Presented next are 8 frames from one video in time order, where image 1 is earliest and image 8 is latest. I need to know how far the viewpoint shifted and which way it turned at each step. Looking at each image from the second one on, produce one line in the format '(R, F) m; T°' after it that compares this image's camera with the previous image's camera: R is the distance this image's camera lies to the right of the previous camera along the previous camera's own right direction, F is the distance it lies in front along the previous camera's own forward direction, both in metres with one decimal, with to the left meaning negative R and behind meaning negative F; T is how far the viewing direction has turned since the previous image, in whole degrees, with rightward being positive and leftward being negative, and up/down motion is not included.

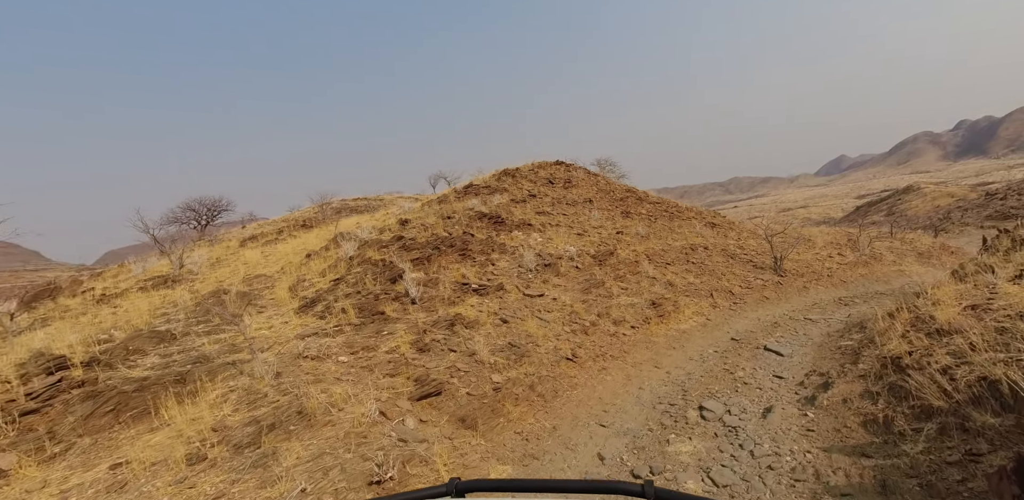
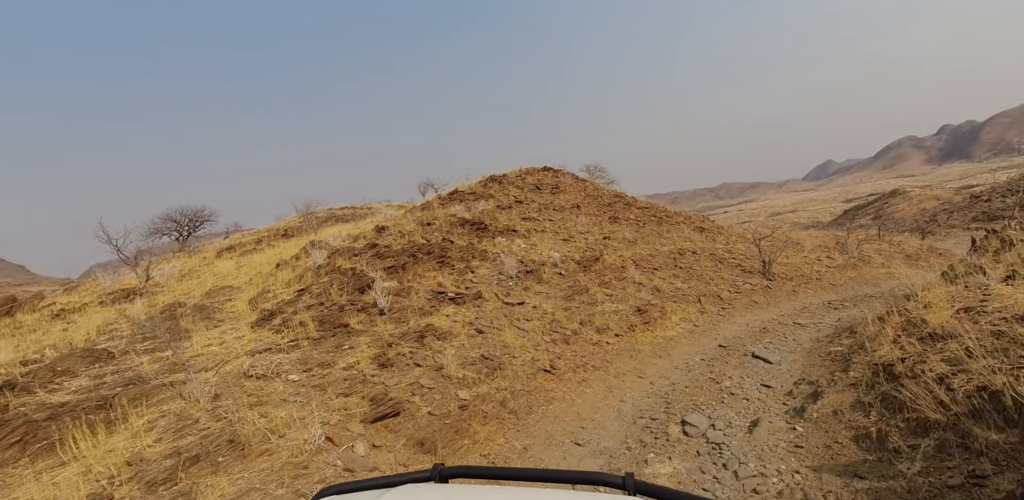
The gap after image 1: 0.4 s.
(+0.3, +0.4) m; +1°
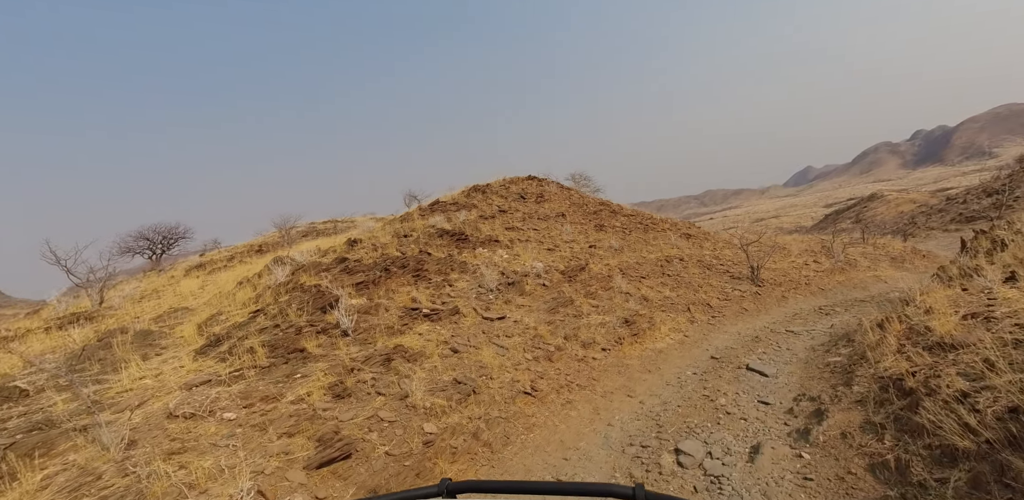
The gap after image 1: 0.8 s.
(+0.2, +0.5) m; +1°
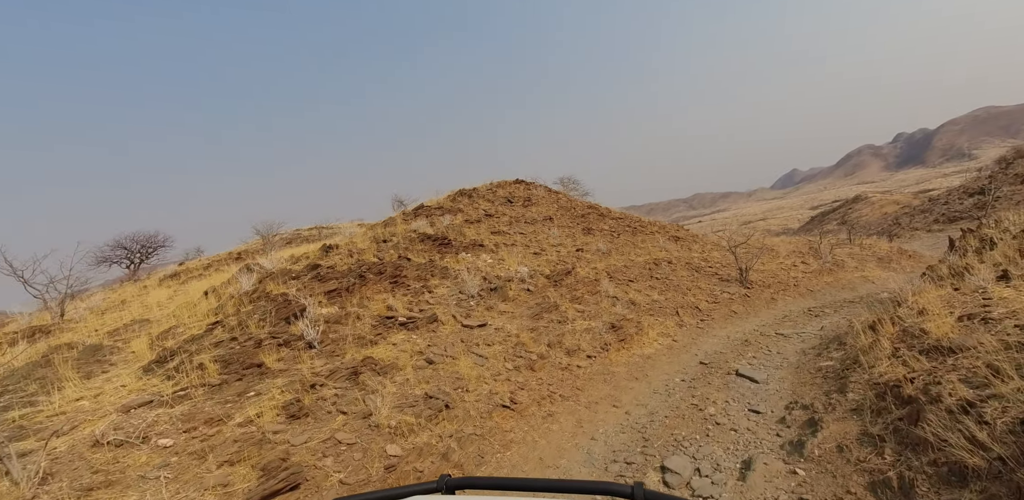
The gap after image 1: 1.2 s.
(+0.2, +0.4) m; +1°
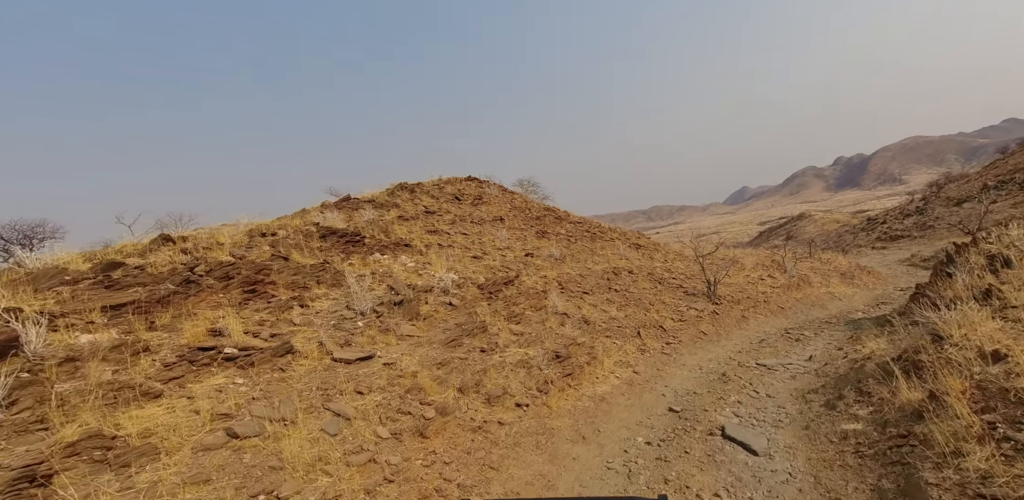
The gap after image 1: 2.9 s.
(+0.7, +2.5) m; +4°
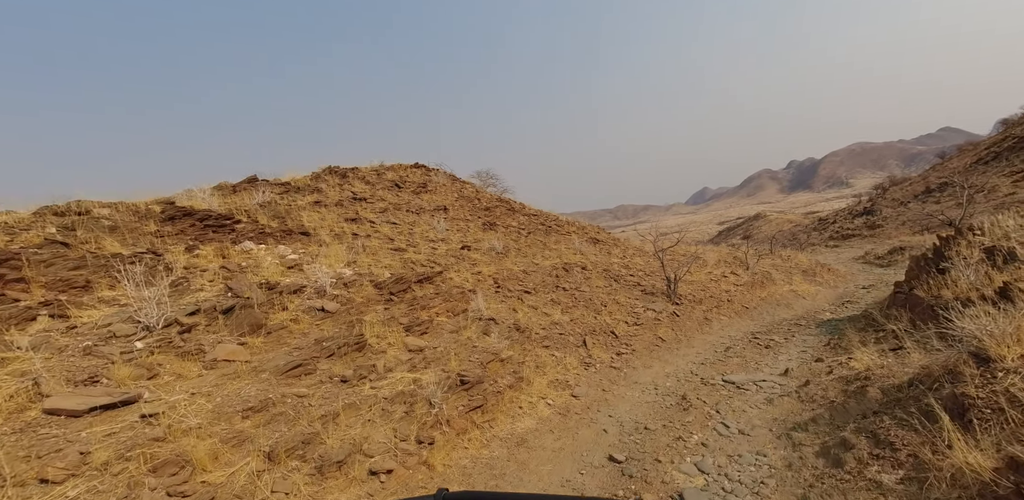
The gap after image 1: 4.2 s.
(+0.9, +2.1) m; +4°
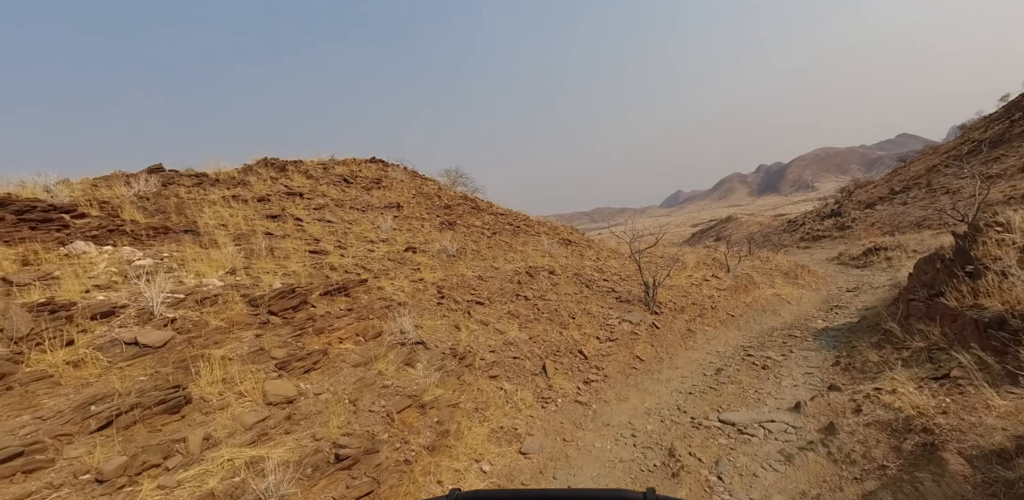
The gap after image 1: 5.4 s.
(+0.5, +1.9) m; +3°
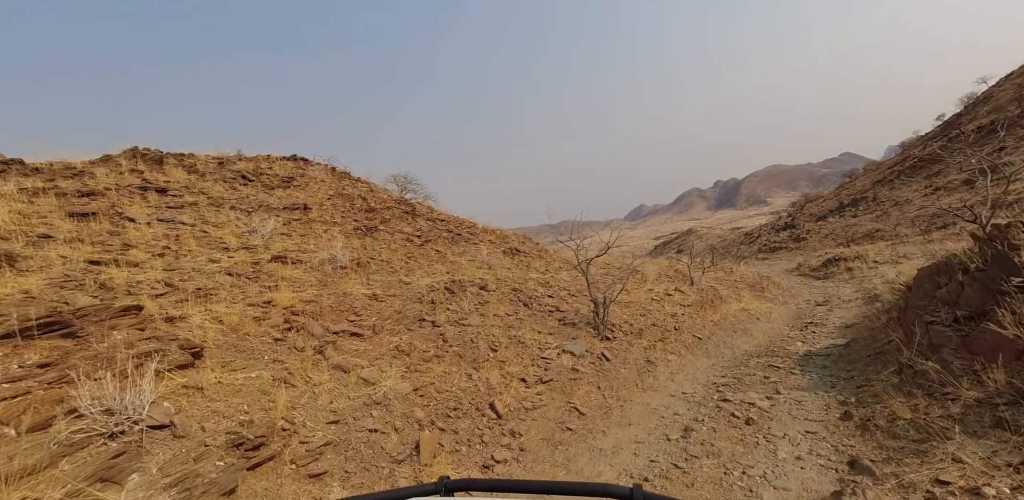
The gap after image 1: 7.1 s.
(+1.0, +2.6) m; +4°
